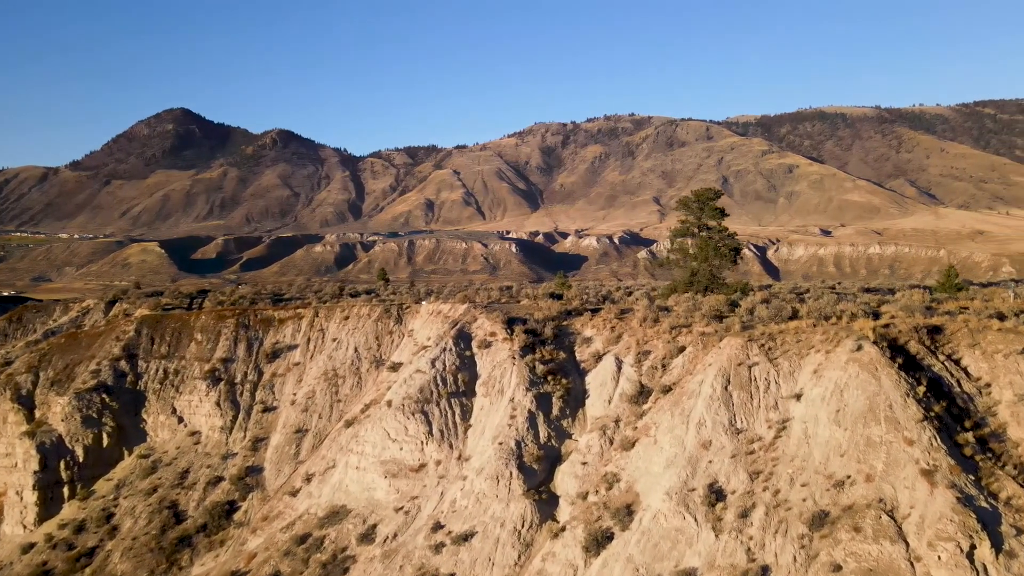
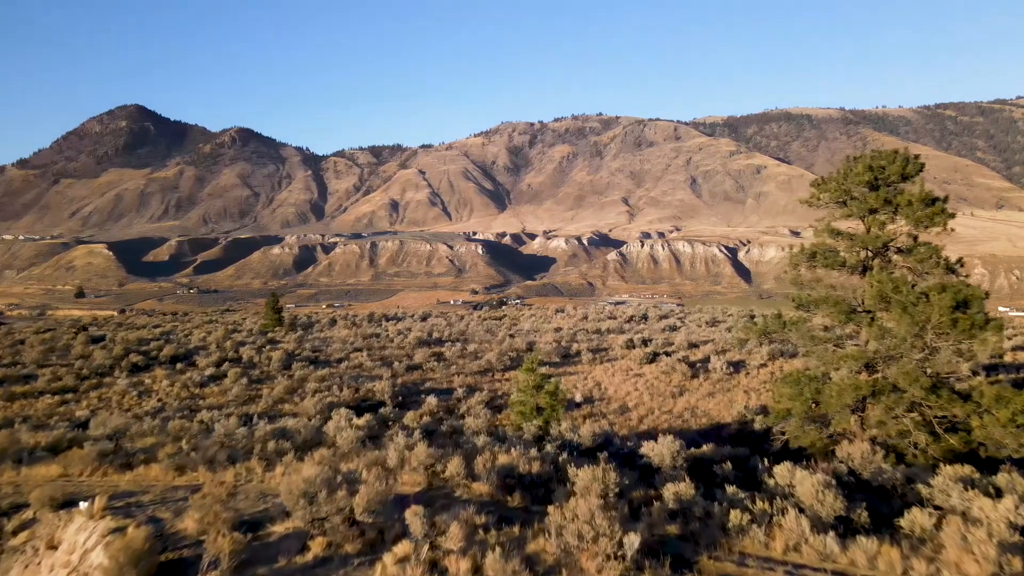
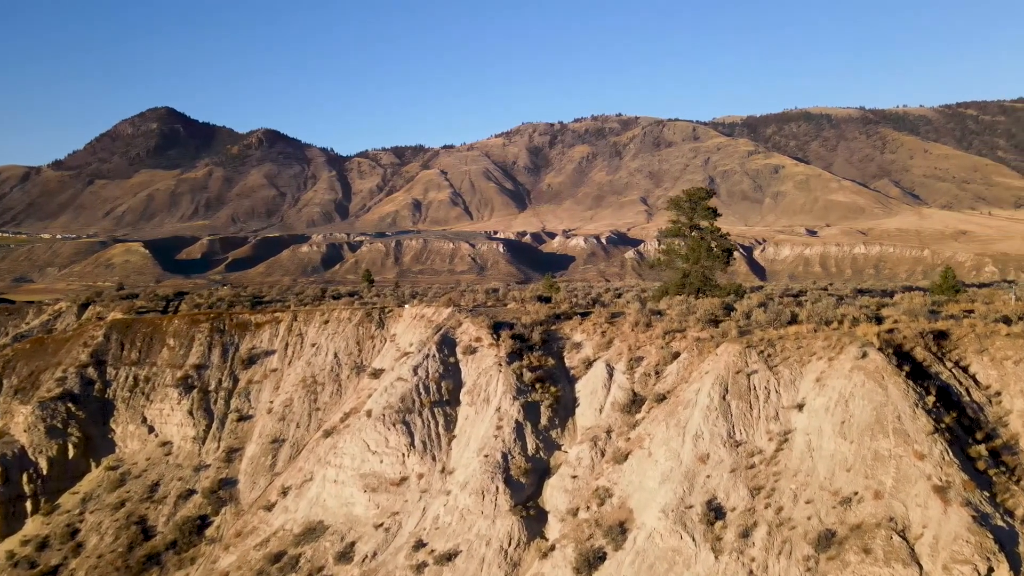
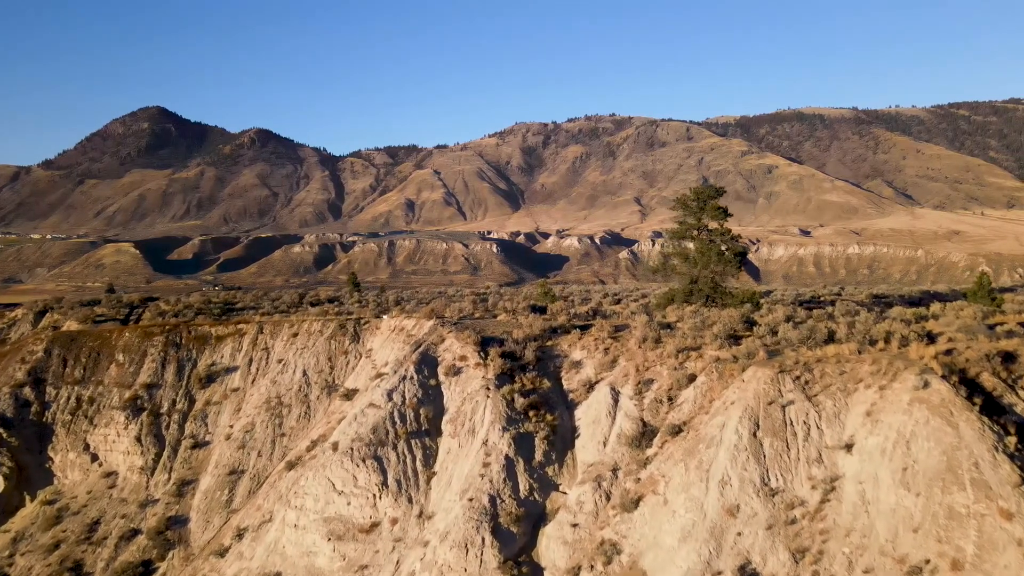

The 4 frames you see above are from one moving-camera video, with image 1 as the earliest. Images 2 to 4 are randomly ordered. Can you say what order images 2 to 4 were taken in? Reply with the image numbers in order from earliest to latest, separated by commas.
3, 4, 2
